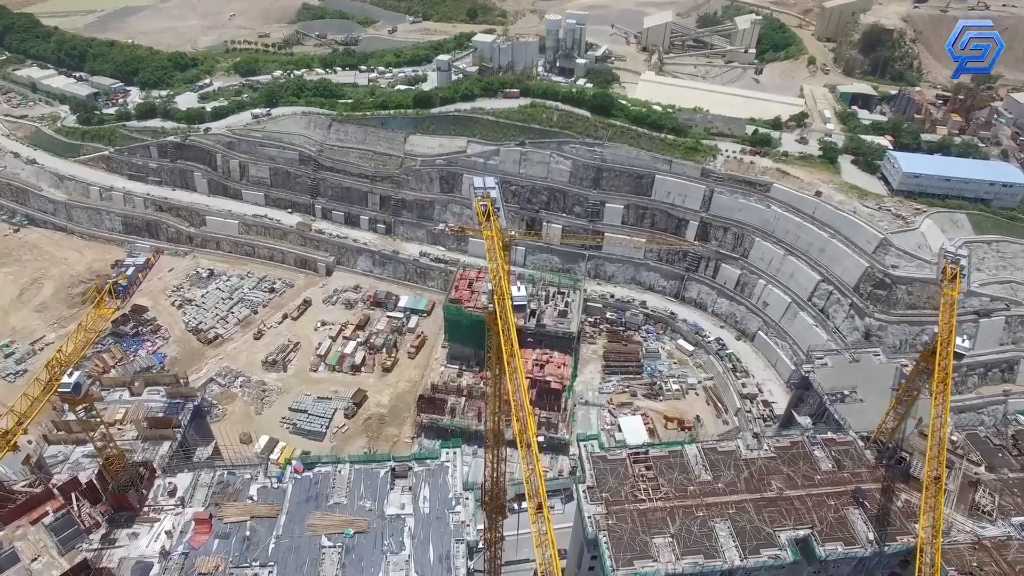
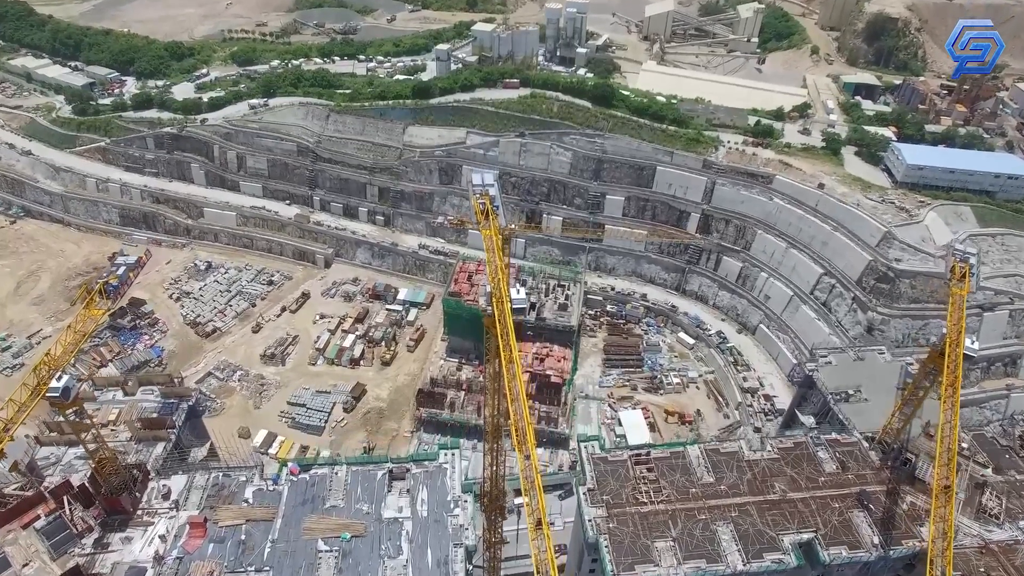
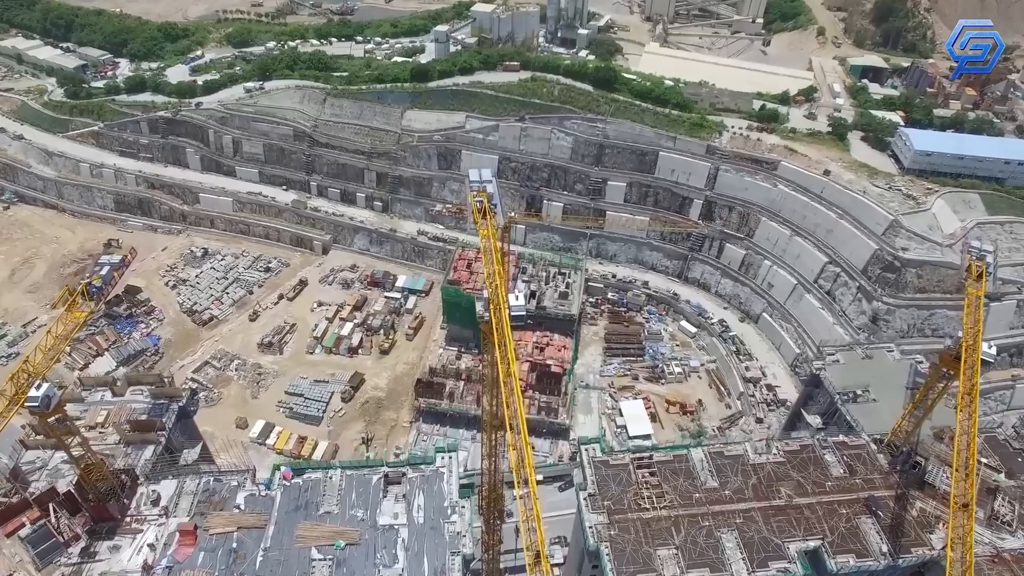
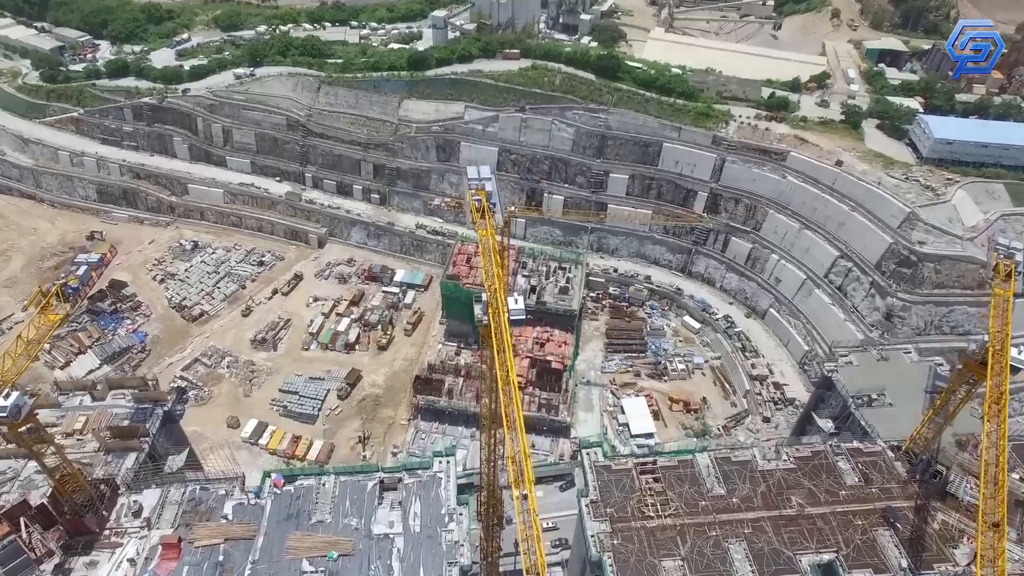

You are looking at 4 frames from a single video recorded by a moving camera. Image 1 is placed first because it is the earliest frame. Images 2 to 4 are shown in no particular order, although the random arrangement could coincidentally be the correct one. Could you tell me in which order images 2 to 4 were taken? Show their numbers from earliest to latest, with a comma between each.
2, 3, 4
